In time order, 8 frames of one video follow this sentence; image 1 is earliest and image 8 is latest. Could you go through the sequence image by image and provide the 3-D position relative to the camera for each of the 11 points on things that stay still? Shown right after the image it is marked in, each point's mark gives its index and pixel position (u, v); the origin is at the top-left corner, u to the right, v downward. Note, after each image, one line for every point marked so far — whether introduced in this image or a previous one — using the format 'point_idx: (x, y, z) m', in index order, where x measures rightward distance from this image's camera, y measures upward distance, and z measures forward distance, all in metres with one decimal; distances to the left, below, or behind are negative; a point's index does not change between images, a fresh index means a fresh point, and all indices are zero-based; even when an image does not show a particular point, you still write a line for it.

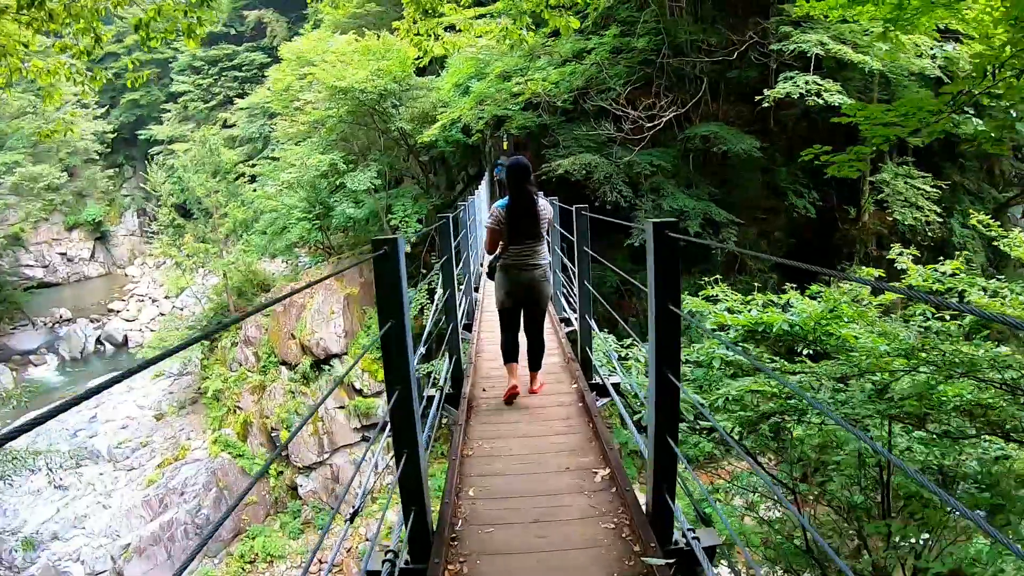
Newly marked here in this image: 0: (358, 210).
0: (-2.2, +1.2, +8.9) m
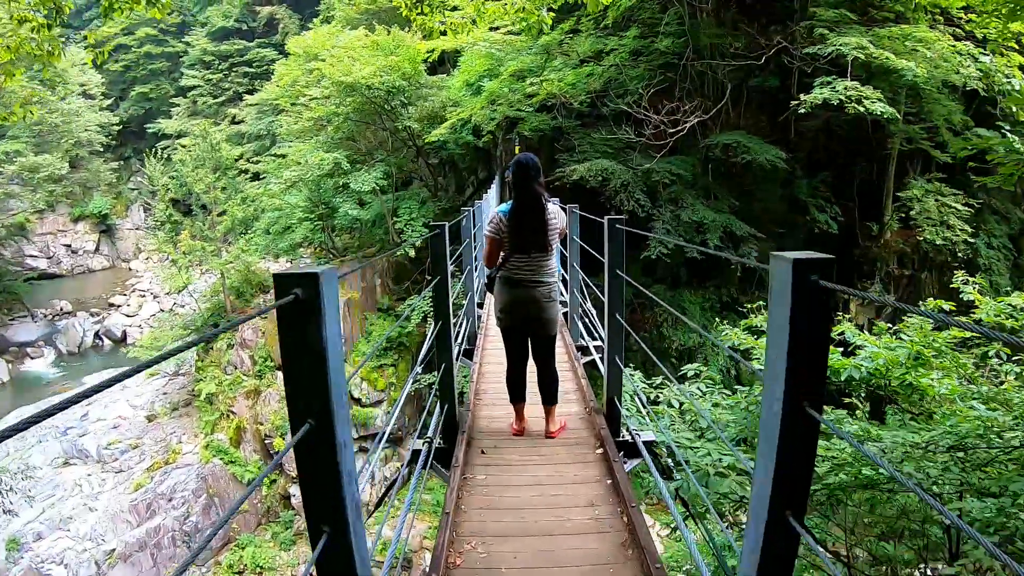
0: (-2.1, +1.1, +8.6) m
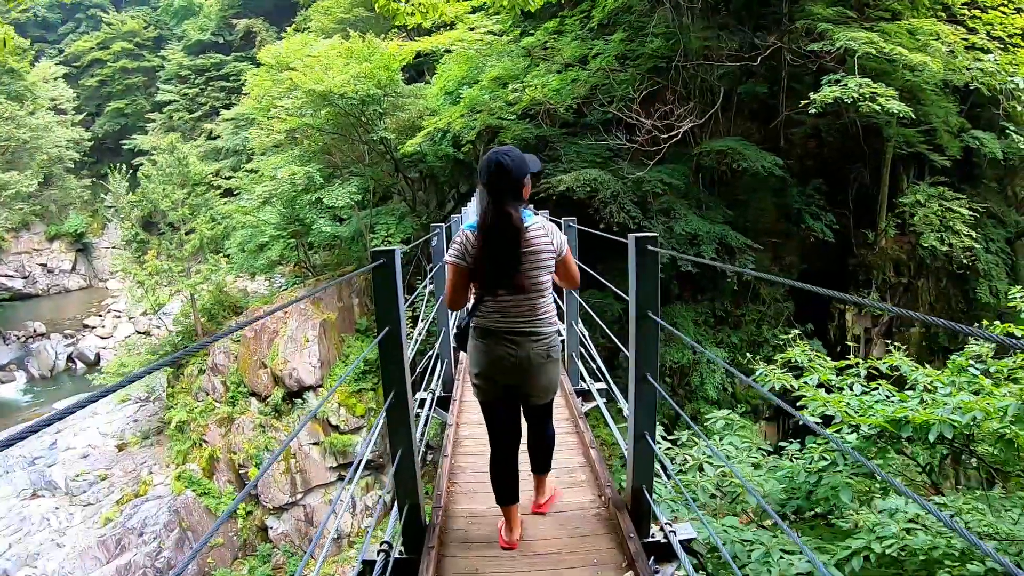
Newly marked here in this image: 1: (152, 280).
0: (-2.3, +0.8, +8.2) m
1: (-5.7, +0.1, +9.2) m
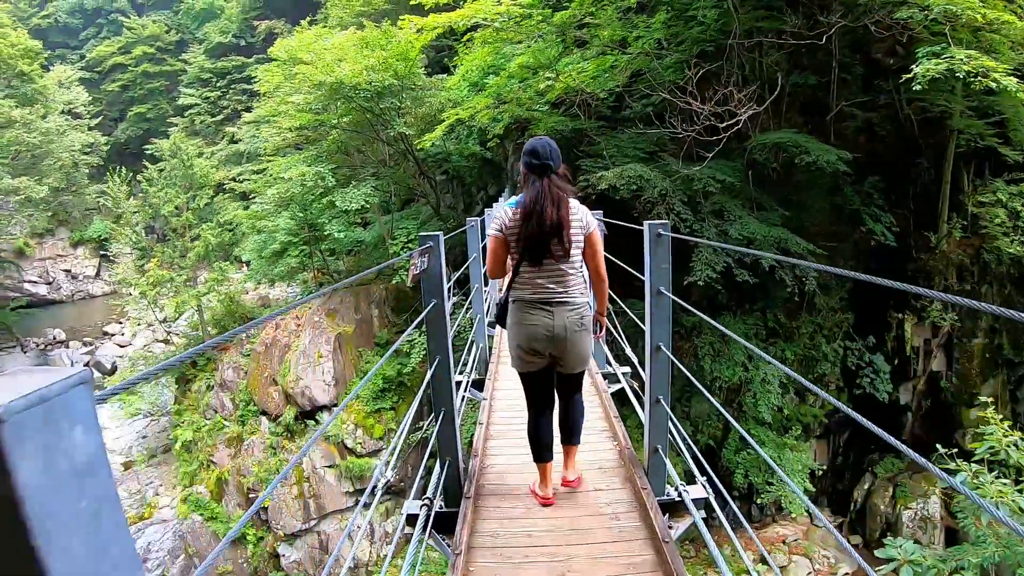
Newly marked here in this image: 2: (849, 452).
0: (-1.9, +0.7, +7.6) m
1: (-5.3, 0.0, +8.8) m
2: (+4.7, -2.3, +8.3) m
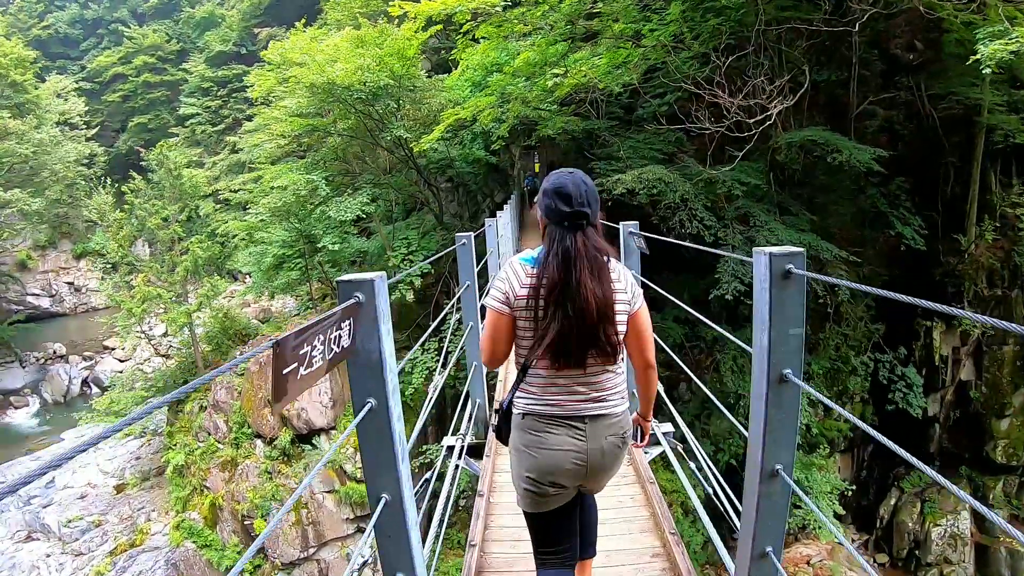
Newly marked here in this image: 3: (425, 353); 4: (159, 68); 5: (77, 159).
0: (-1.8, +0.6, +7.2) m
1: (-5.2, -0.2, +8.4) m
2: (+4.8, -2.4, +7.8) m
3: (-1.1, -0.8, +7.3) m
4: (-10.2, +6.3, +16.8) m
5: (-10.4, +3.1, +14.1) m
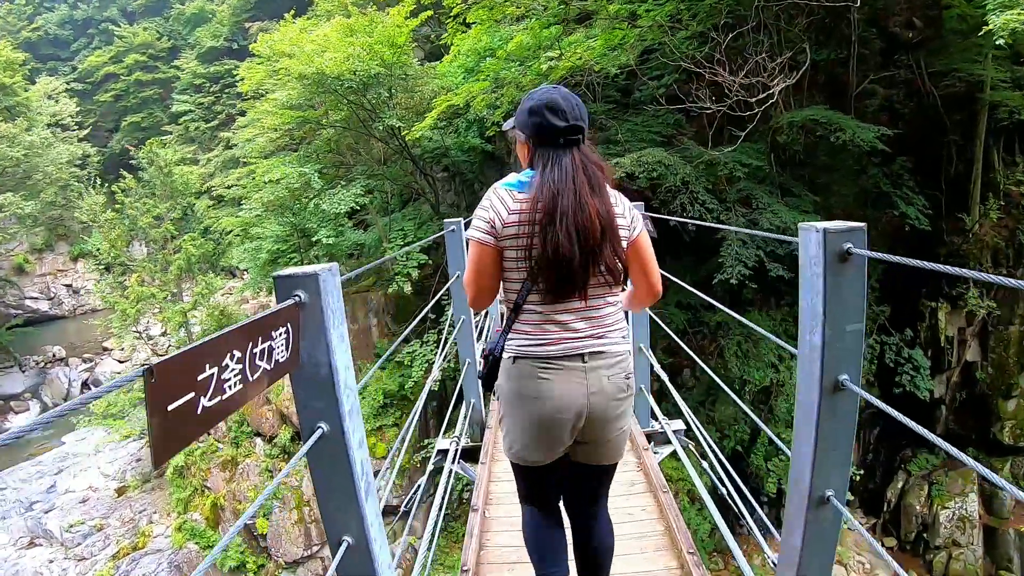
0: (-1.8, +0.6, +7.1) m
1: (-5.2, -0.2, +8.3) m
2: (+4.9, -2.1, +7.7) m
3: (-1.1, -0.7, +7.2) m
4: (-10.3, +6.3, +16.7) m
5: (-10.5, +3.0, +13.9) m
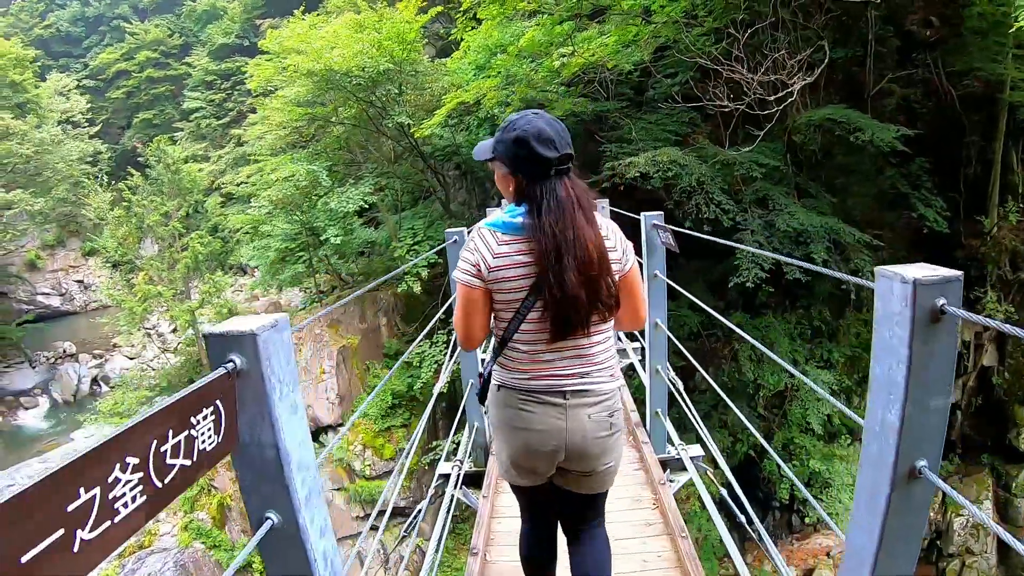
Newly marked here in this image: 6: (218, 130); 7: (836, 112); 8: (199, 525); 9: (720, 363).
0: (-1.7, +0.6, +7.0) m
1: (-5.1, -0.2, +8.3) m
2: (+5.0, -2.2, +7.6) m
3: (-1.0, -0.7, +7.1) m
4: (-10.0, +6.4, +16.7) m
5: (-10.3, +3.1, +14.0) m
6: (-7.1, +3.8, +14.1) m
7: (+2.8, +1.5, +4.9) m
8: (-3.7, -2.8, +6.9) m
9: (+2.3, -0.8, +6.5) m
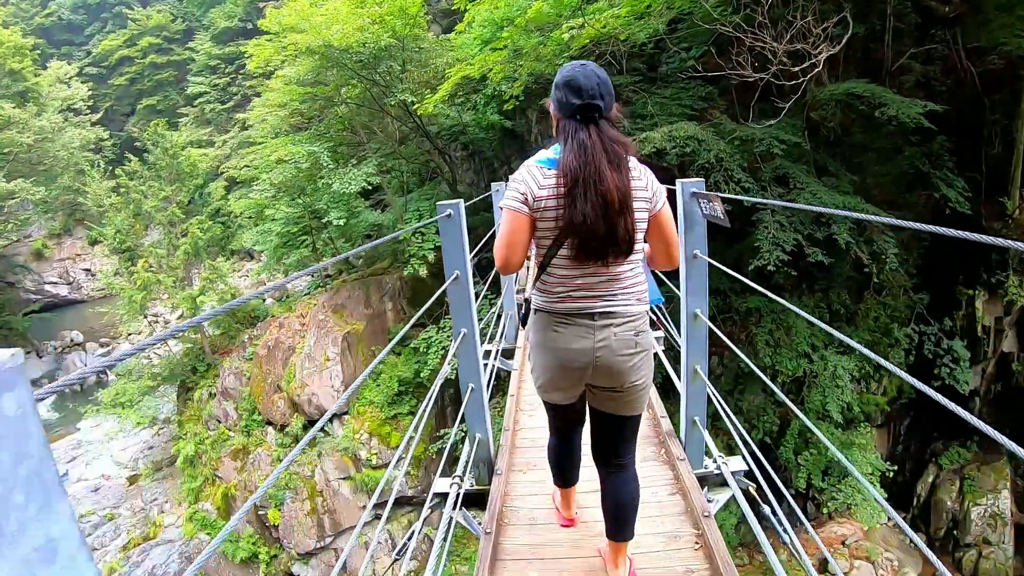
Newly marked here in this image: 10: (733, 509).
0: (-1.6, +0.8, +6.9) m
1: (-4.9, 0.0, +8.2) m
2: (+5.1, -2.0, +7.4) m
3: (-0.9, -0.5, +7.0) m
4: (-9.9, +6.7, +16.5) m
5: (-10.1, +3.4, +13.9) m
6: (-7.0, +4.1, +13.9) m
7: (+2.8, +1.6, +4.7) m
8: (-3.6, -2.7, +6.9) m
9: (+2.4, -0.7, +6.3) m
10: (+2.2, -2.2, +5.7) m
